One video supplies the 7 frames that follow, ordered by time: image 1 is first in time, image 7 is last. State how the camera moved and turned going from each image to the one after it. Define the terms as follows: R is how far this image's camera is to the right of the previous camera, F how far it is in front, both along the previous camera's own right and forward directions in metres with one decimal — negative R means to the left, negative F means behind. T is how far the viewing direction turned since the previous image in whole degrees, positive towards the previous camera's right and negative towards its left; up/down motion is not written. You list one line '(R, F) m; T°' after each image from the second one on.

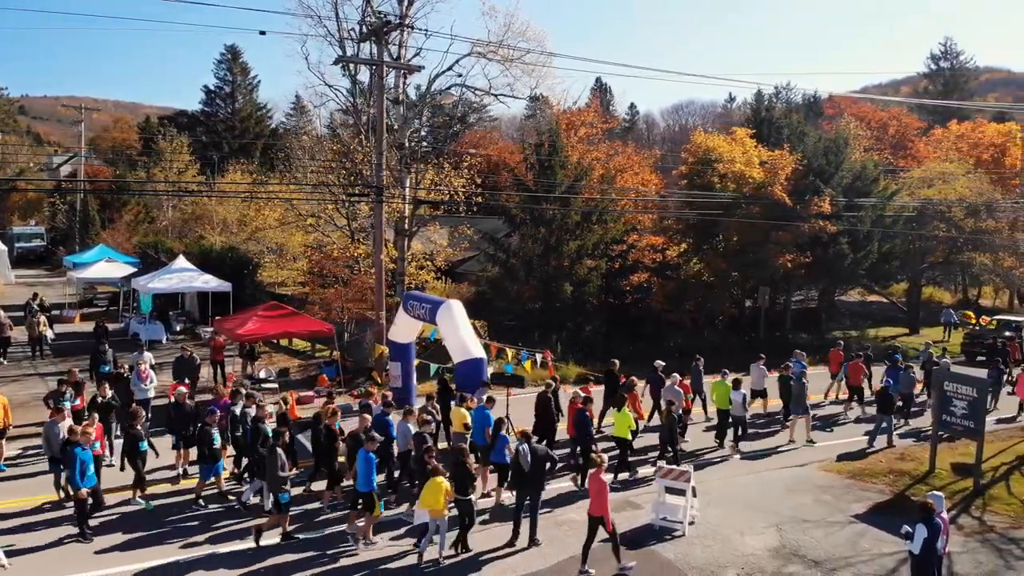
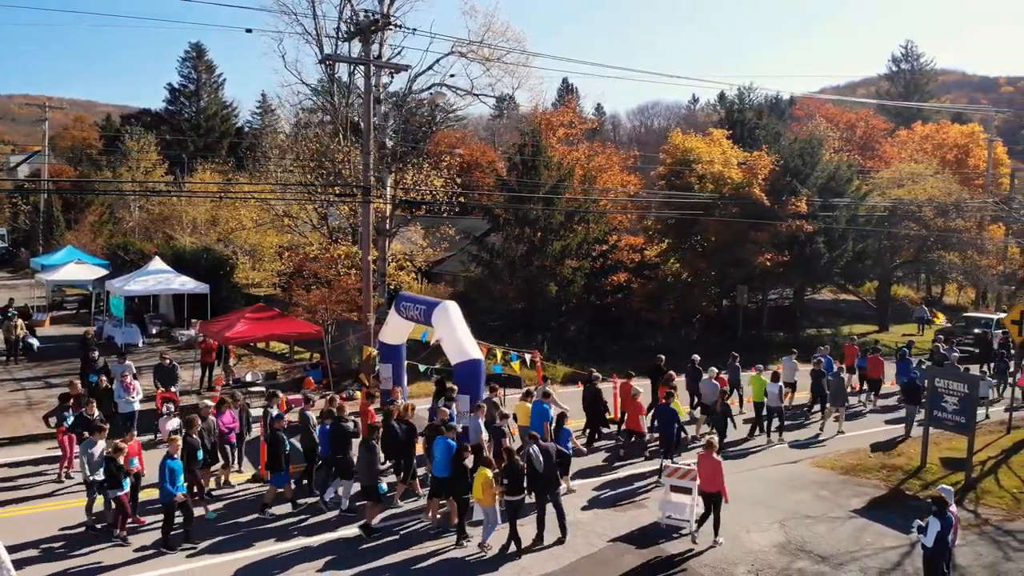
(-0.5, +0.1) m; +2°
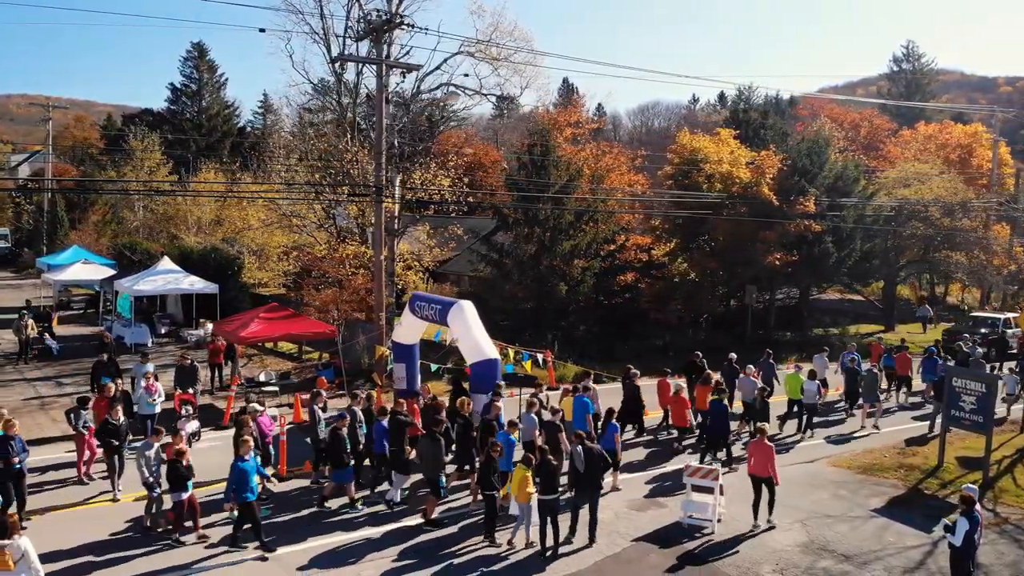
(-0.3, 0.0) m; 0°
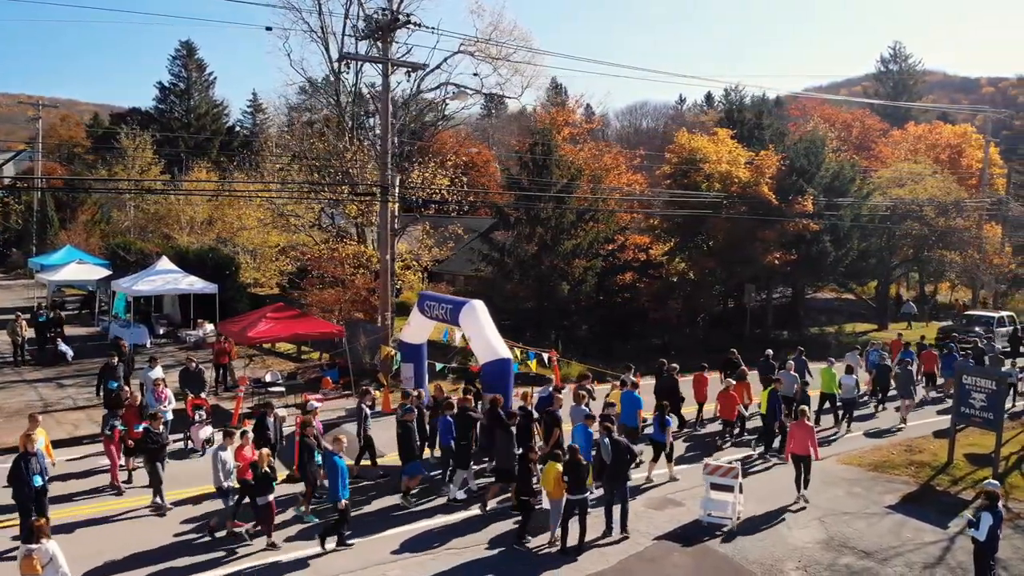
(-0.4, 0.0) m; +1°
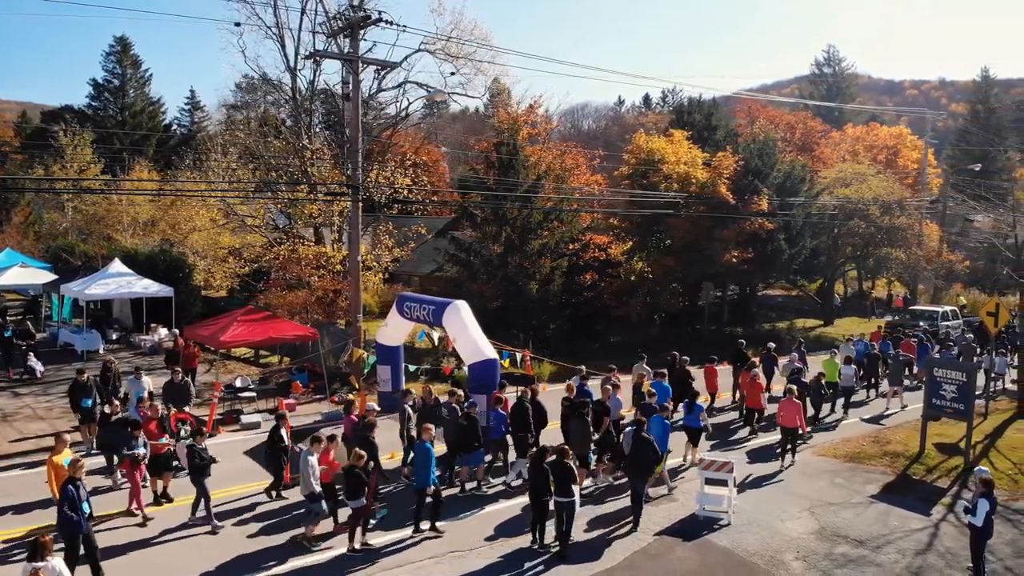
(-0.7, +0.1) m; +4°
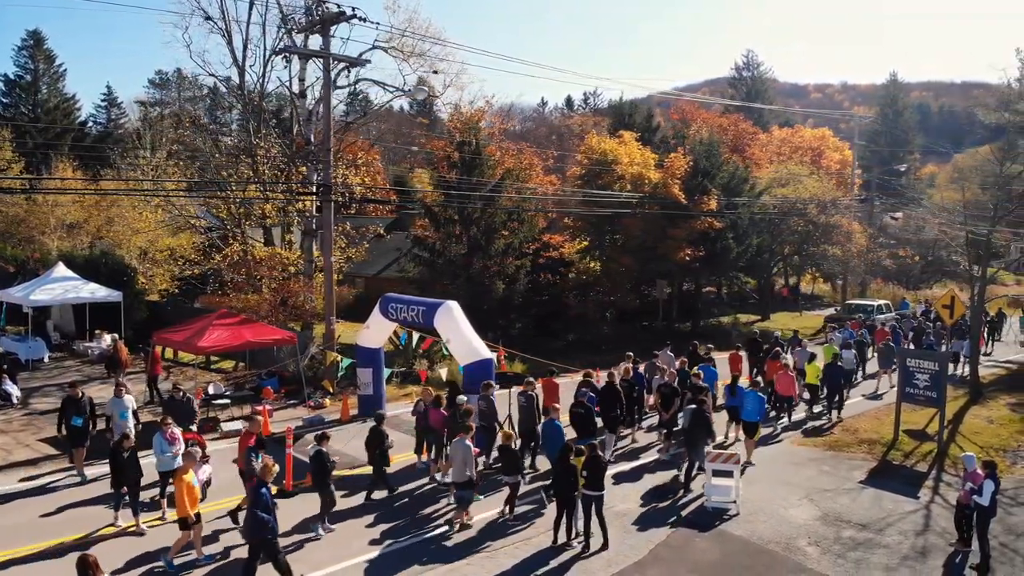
(-1.2, 0.0) m; +5°
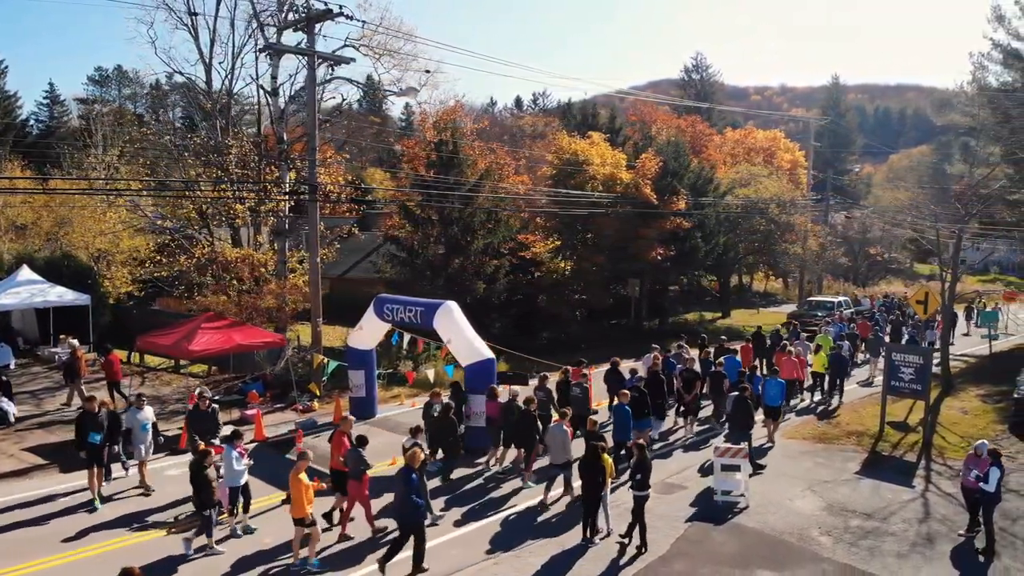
(-0.9, 0.0) m; +4°
